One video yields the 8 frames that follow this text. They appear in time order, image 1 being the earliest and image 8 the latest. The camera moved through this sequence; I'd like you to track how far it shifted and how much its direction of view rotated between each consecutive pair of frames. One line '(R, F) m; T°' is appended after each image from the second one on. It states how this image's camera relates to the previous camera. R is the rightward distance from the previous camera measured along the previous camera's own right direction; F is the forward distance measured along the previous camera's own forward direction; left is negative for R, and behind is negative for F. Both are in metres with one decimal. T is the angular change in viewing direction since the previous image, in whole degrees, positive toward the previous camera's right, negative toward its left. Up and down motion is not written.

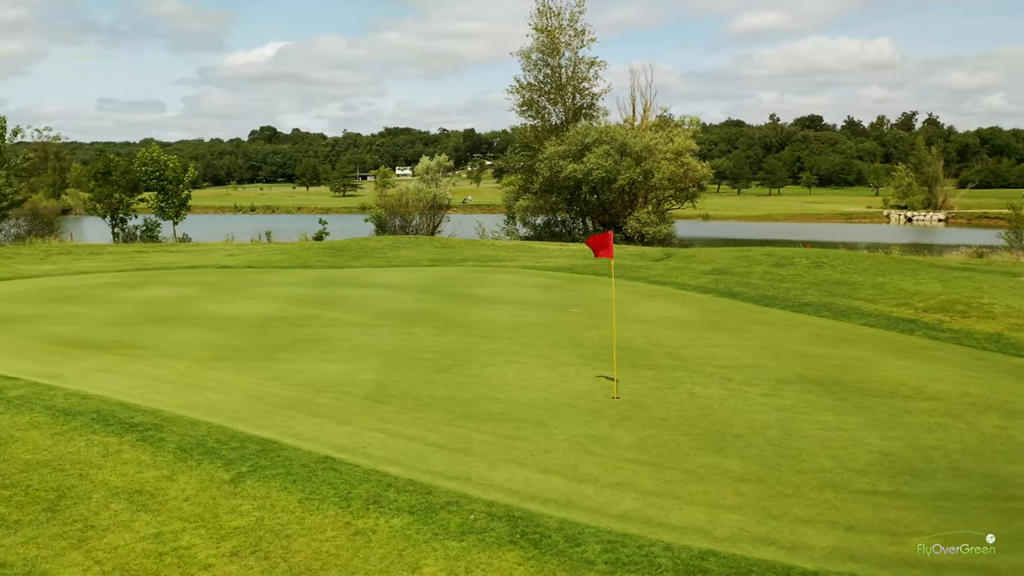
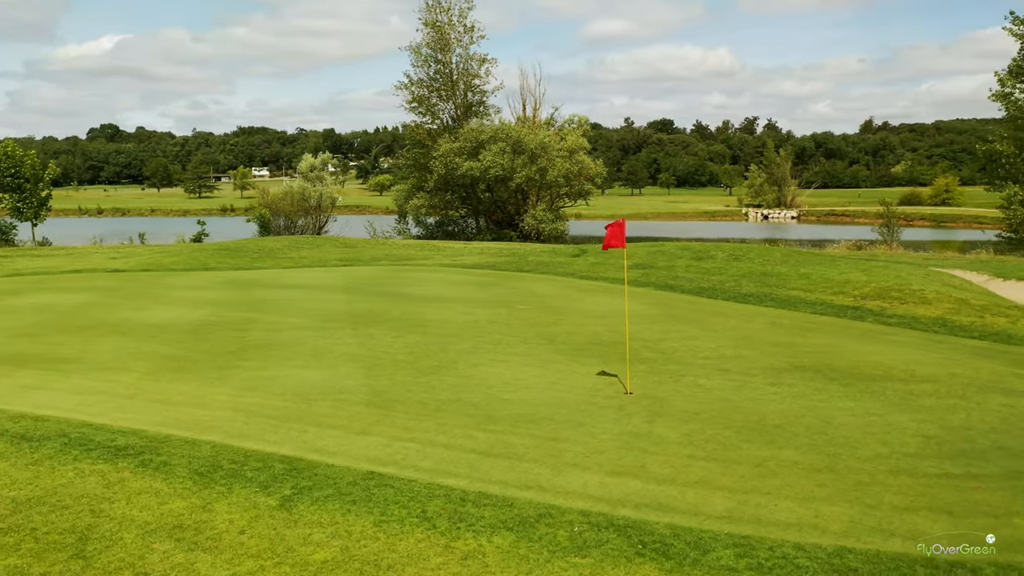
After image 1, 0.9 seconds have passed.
(-1.5, +0.7) m; +9°
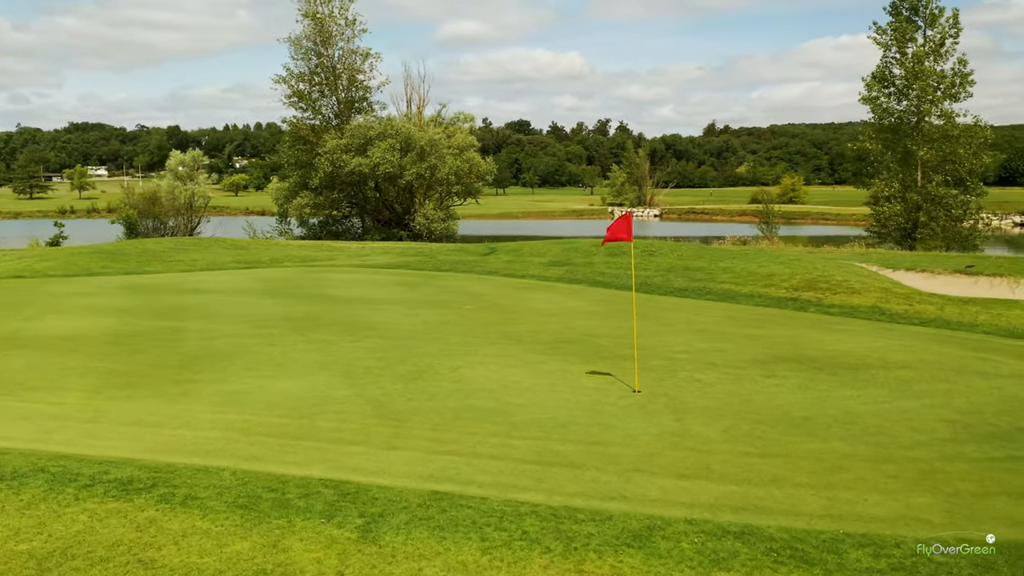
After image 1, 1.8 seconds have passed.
(-1.4, +0.6) m; +10°
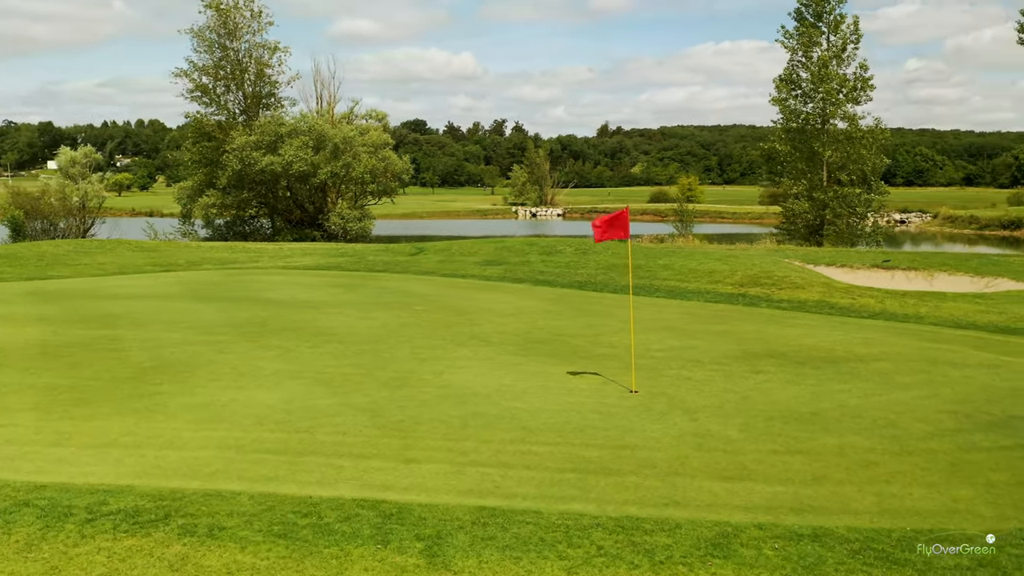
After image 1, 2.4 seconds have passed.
(-0.9, +0.4) m; +7°
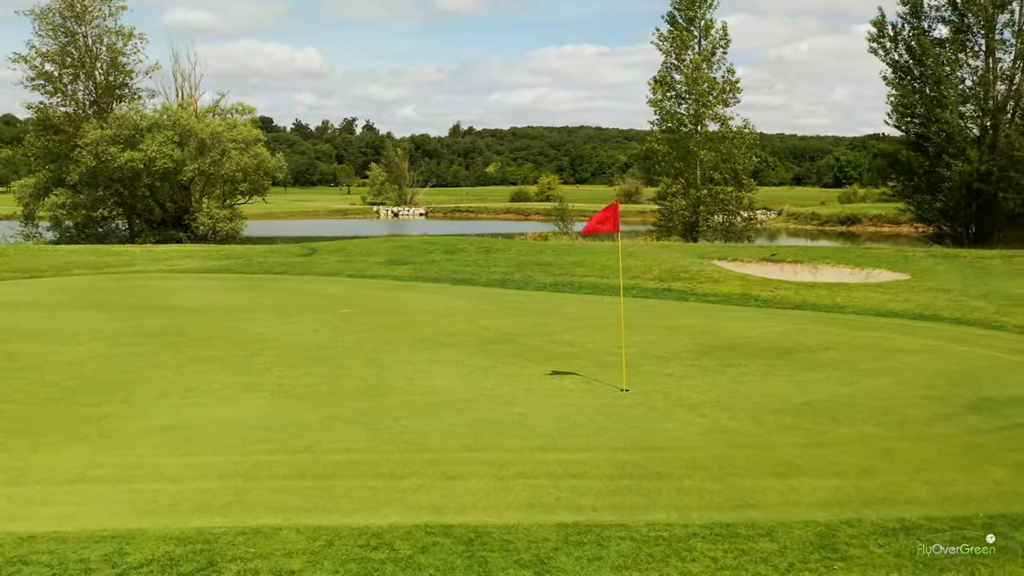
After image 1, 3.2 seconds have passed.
(-1.2, +0.5) m; +10°
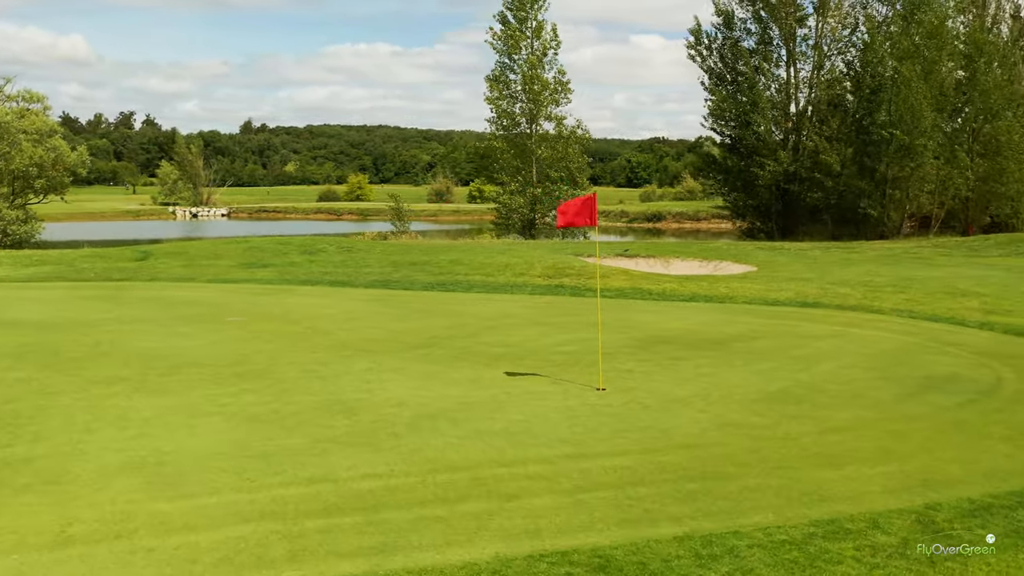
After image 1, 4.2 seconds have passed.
(-1.5, +0.7) m; +14°
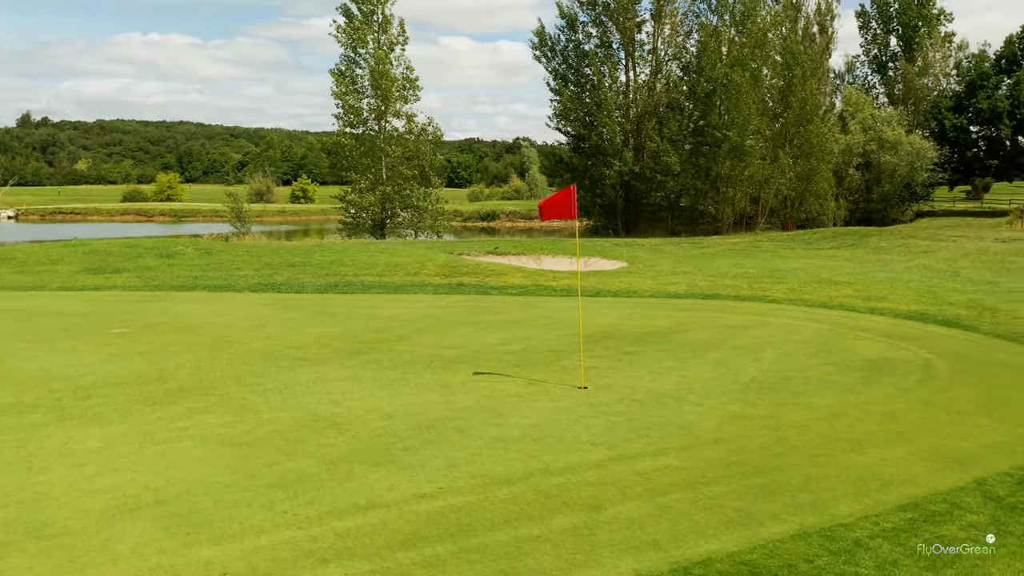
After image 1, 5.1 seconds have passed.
(-1.4, +0.5) m; +13°
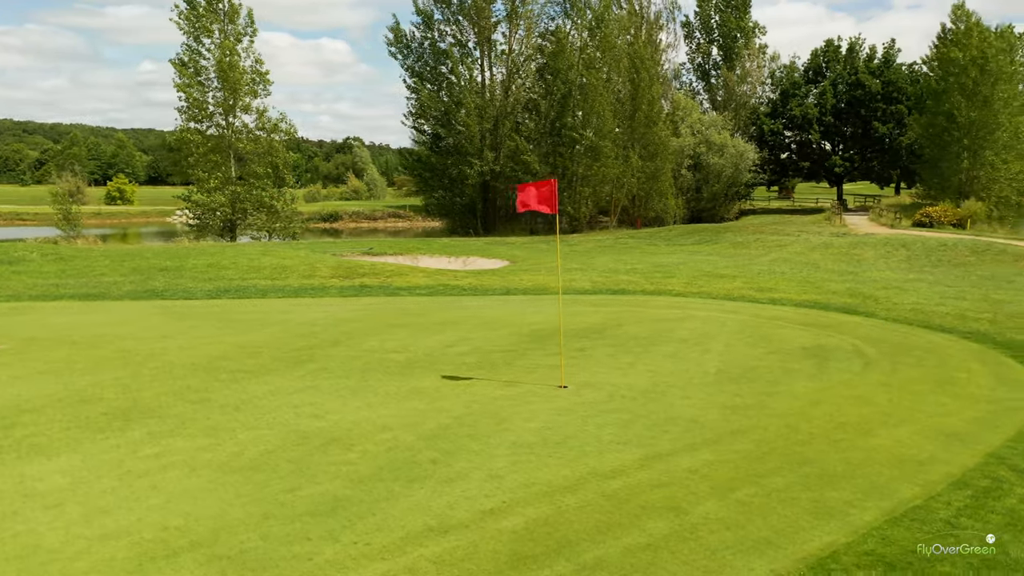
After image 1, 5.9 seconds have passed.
(-1.3, +0.4) m; +12°
